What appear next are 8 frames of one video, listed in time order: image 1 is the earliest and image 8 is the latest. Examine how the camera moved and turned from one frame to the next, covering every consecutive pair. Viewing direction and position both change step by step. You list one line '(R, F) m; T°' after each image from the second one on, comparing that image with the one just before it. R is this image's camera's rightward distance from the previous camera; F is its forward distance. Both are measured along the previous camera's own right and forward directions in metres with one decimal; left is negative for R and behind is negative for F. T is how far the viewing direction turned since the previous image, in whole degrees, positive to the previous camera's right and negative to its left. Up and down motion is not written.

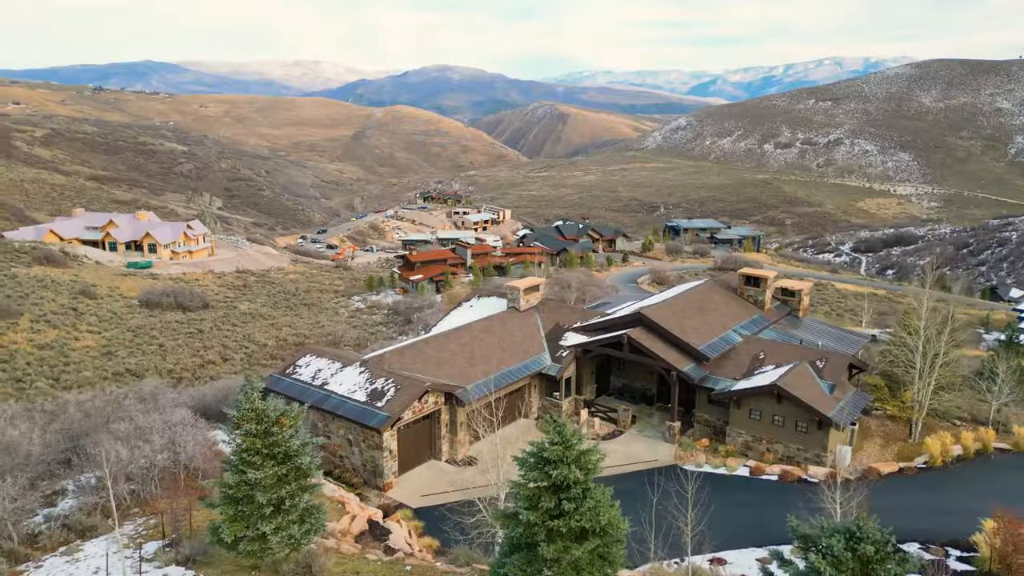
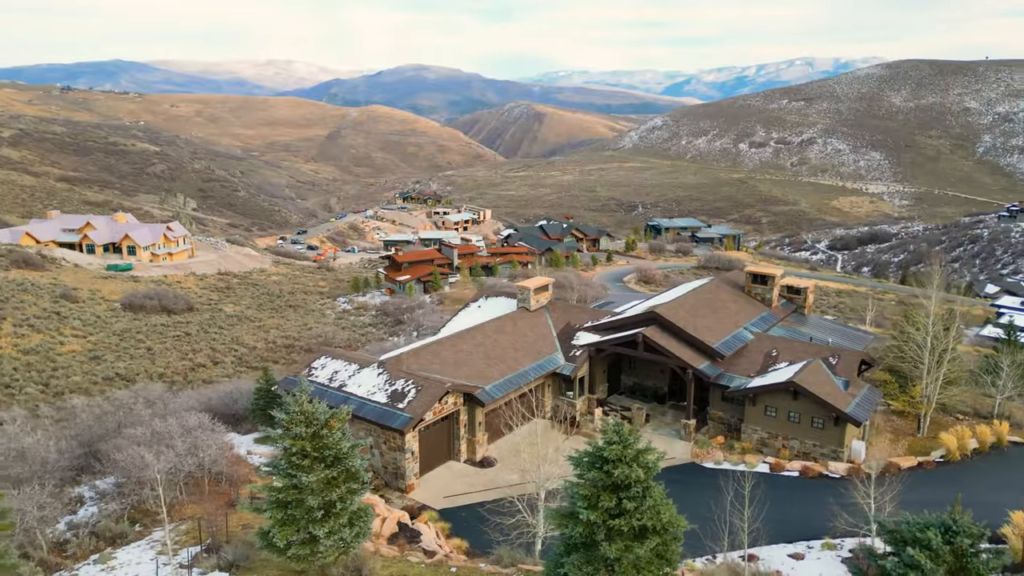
(-0.8, 0.0) m; +2°
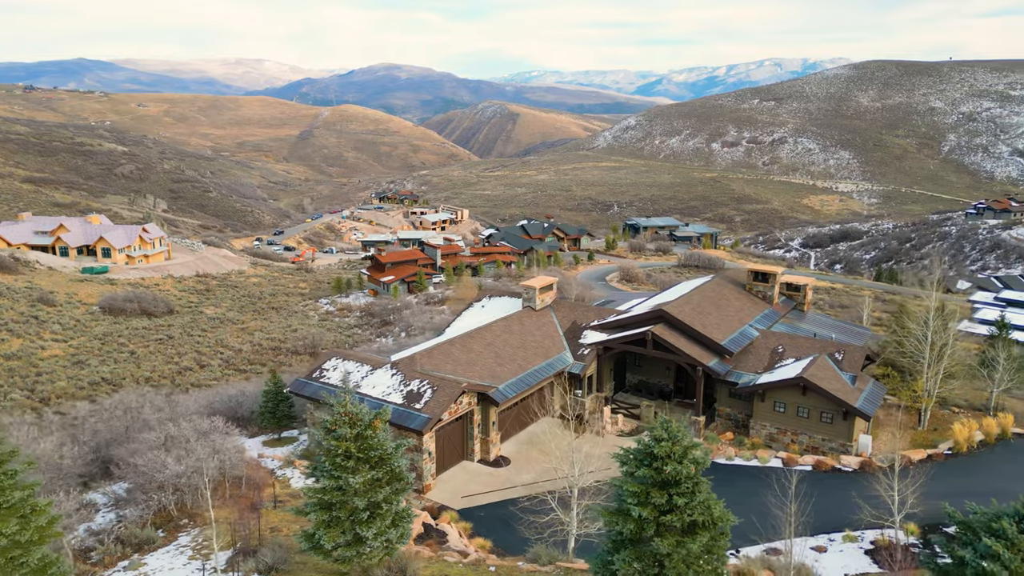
(-0.8, 0.0) m; +2°
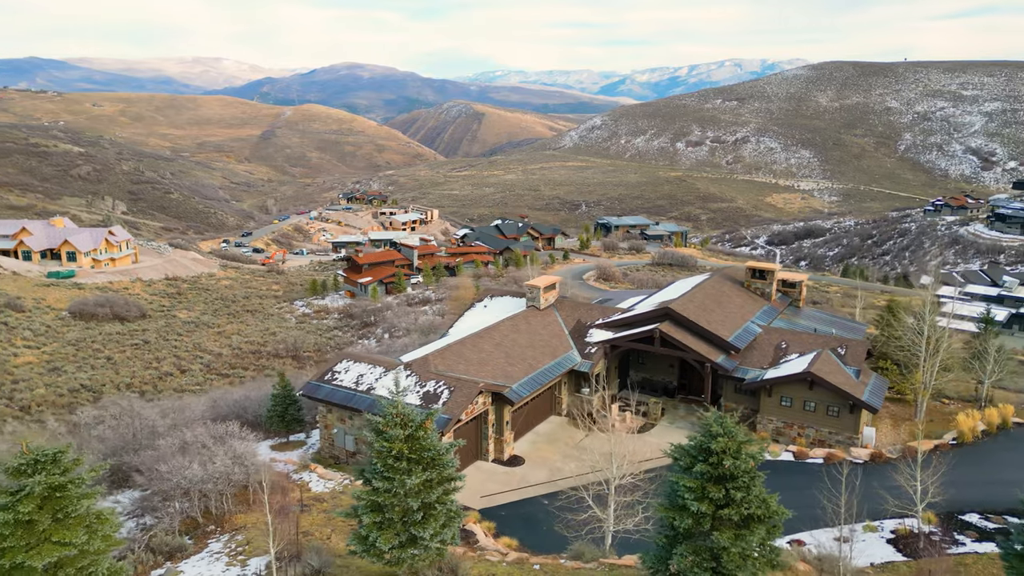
(-0.9, 0.0) m; +2°
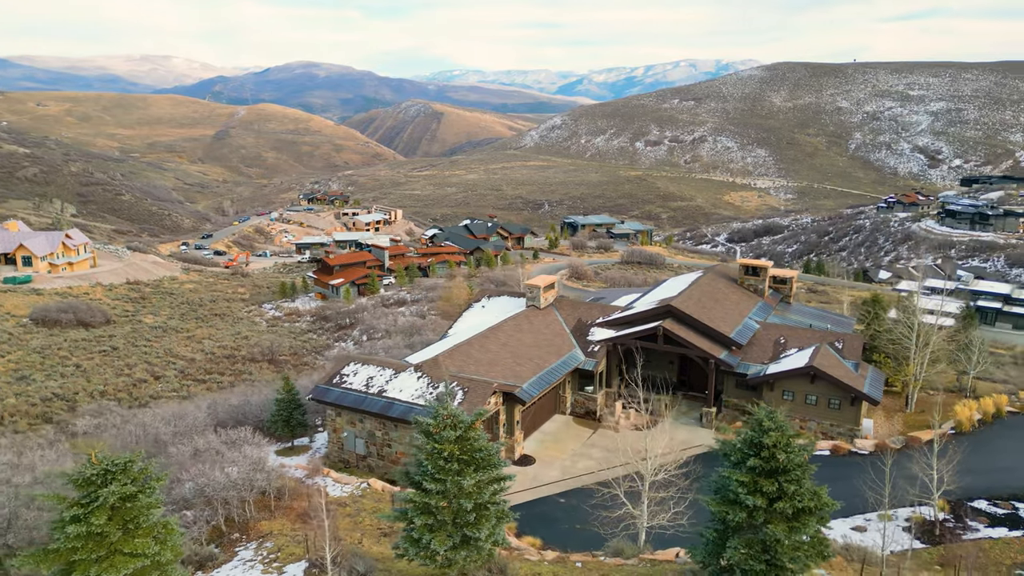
(-1.0, 0.0) m; +3°
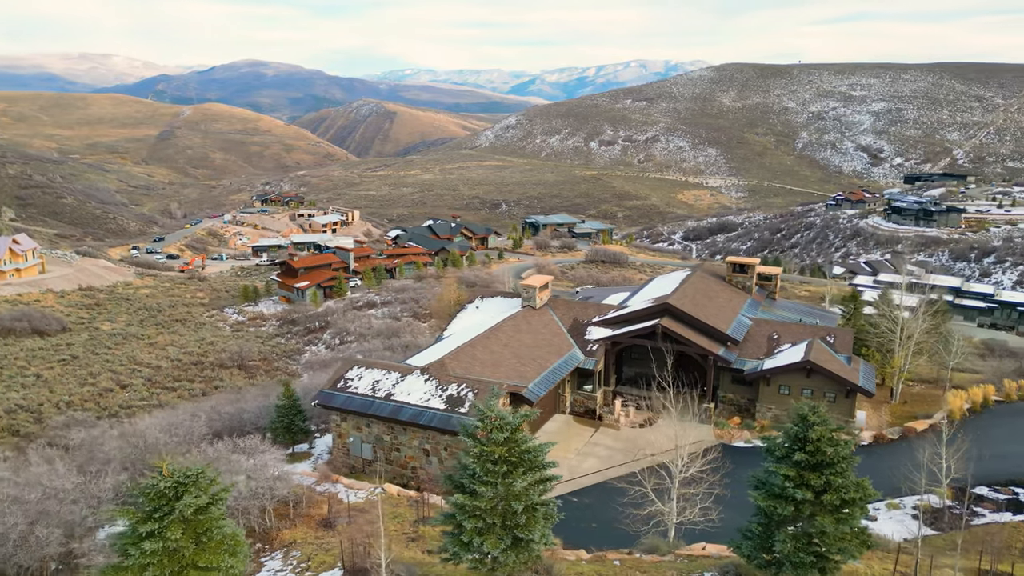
(-1.0, 0.0) m; +3°
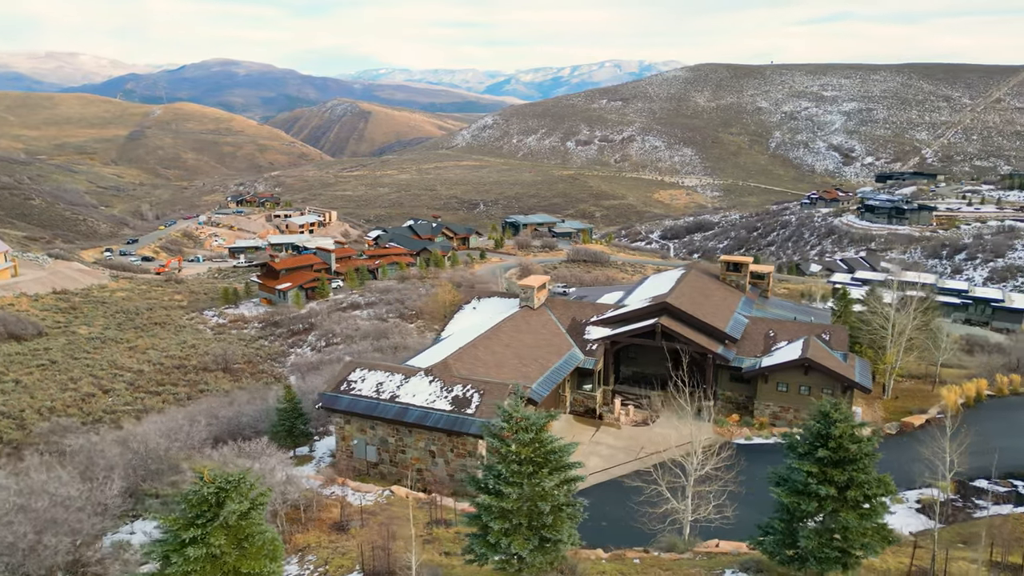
(-0.5, 0.0) m; +2°
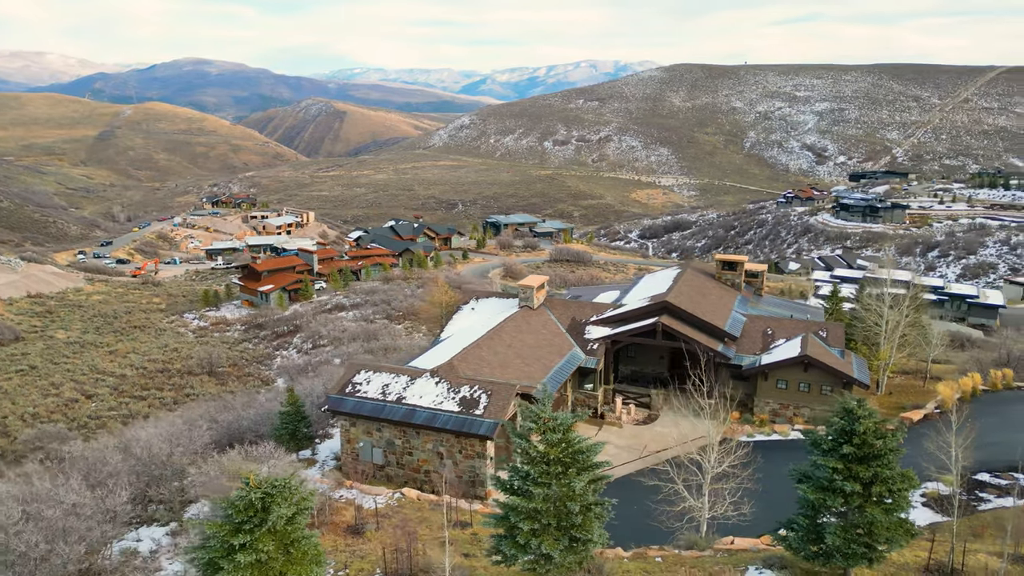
(-0.6, 0.0) m; +2°
